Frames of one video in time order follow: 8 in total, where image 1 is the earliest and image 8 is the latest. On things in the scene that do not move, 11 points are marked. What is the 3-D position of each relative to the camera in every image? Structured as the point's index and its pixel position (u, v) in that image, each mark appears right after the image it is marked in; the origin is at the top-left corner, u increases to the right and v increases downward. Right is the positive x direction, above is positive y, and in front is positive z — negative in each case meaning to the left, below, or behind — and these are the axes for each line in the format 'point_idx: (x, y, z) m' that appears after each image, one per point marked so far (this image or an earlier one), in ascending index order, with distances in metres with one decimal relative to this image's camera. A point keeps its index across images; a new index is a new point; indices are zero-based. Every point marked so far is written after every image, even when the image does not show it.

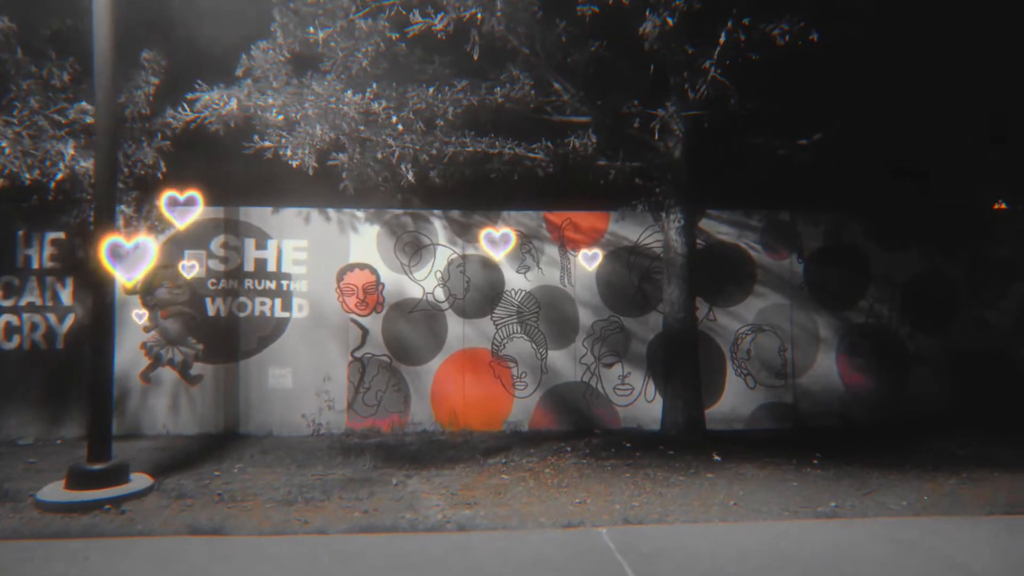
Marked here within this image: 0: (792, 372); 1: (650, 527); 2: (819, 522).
0: (+4.7, -1.4, +10.5) m
1: (+1.0, -1.9, +4.8) m
2: (+2.4, -1.9, +5.0) m
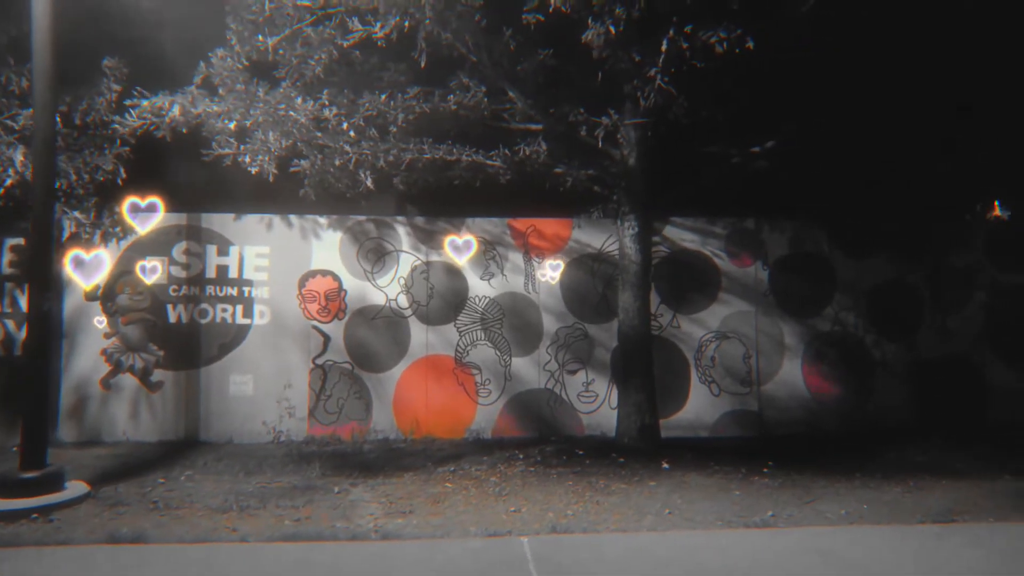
0: (+4.1, -1.6, +10.4) m
1: (+0.4, -1.9, +4.8) m
2: (+1.9, -2.0, +5.0) m
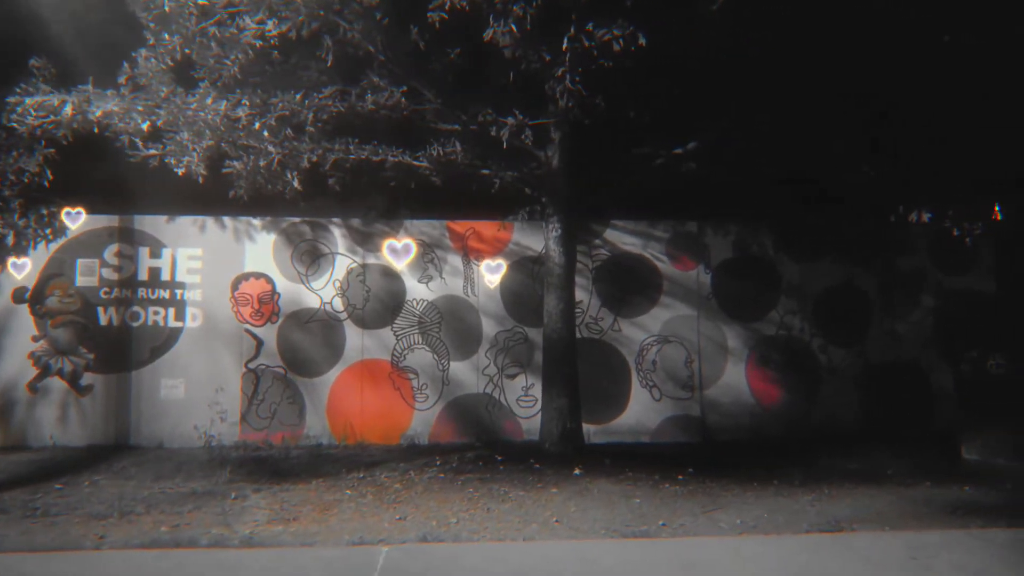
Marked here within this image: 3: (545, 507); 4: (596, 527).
0: (+3.1, -1.6, +10.3) m
1: (-0.6, -2.0, +4.6) m
2: (+0.8, -2.0, +4.9) m
3: (+0.3, -2.1, +5.7) m
4: (+0.7, -2.1, +5.3) m
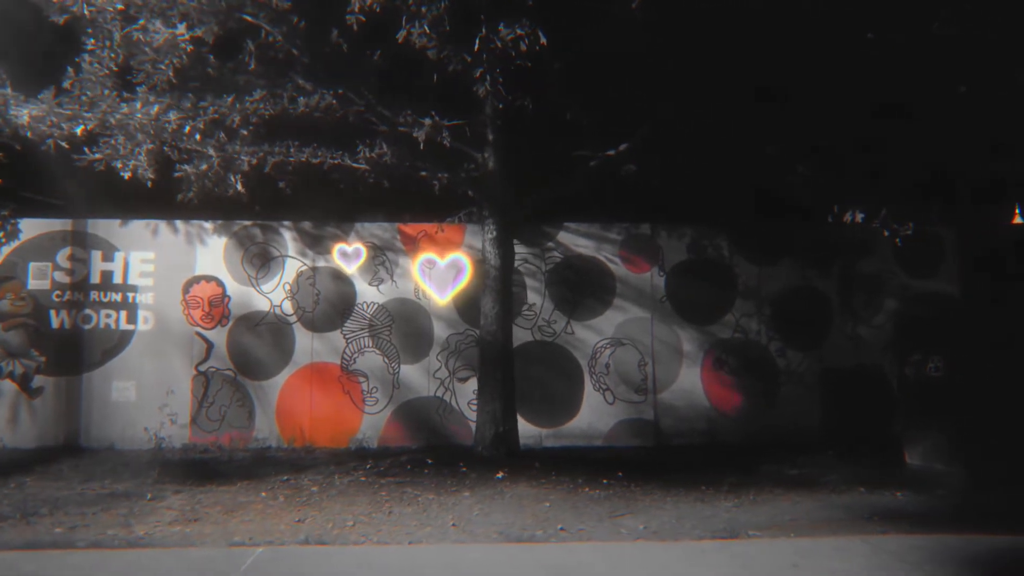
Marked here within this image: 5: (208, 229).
0: (+2.3, -1.7, +10.2) m
1: (-1.5, -2.0, +4.6) m
2: (-0.1, -2.0, +4.8) m
3: (-0.6, -2.1, +5.7) m
4: (-0.2, -2.1, +5.2) m
5: (-4.9, +1.0, +9.8) m
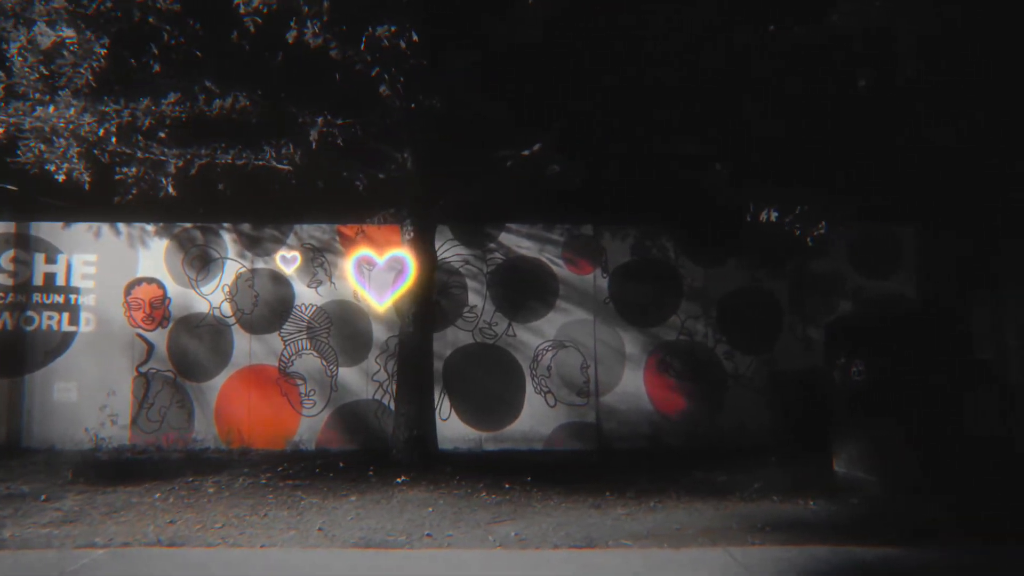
0: (+1.3, -1.7, +10.0) m
1: (-2.7, -2.0, +4.5) m
2: (-1.2, -2.0, +4.7) m
3: (-1.7, -2.1, +5.6) m
4: (-1.3, -2.1, +5.1) m
5: (-5.9, +0.9, +9.9) m
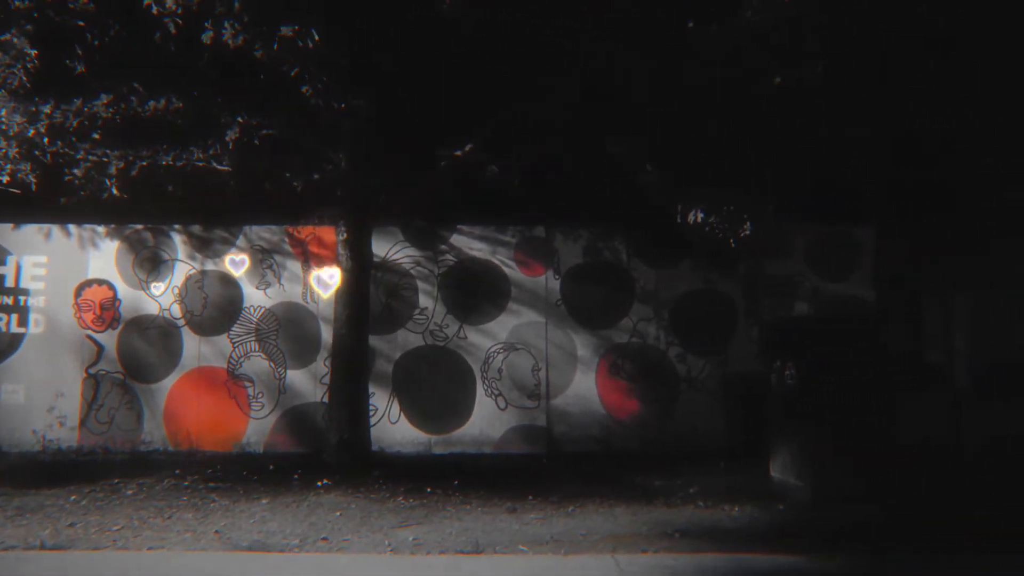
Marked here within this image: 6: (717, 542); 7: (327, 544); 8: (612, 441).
0: (+0.5, -1.7, +9.9) m
1: (-3.5, -2.0, +4.5) m
2: (-2.1, -2.0, +4.7) m
3: (-2.6, -2.1, +5.5) m
4: (-2.2, -2.1, +5.1) m
5: (-6.7, +0.9, +9.9) m
6: (+1.8, -2.2, +5.3) m
7: (-1.5, -2.1, +5.0) m
8: (+1.6, -2.5, +9.9) m
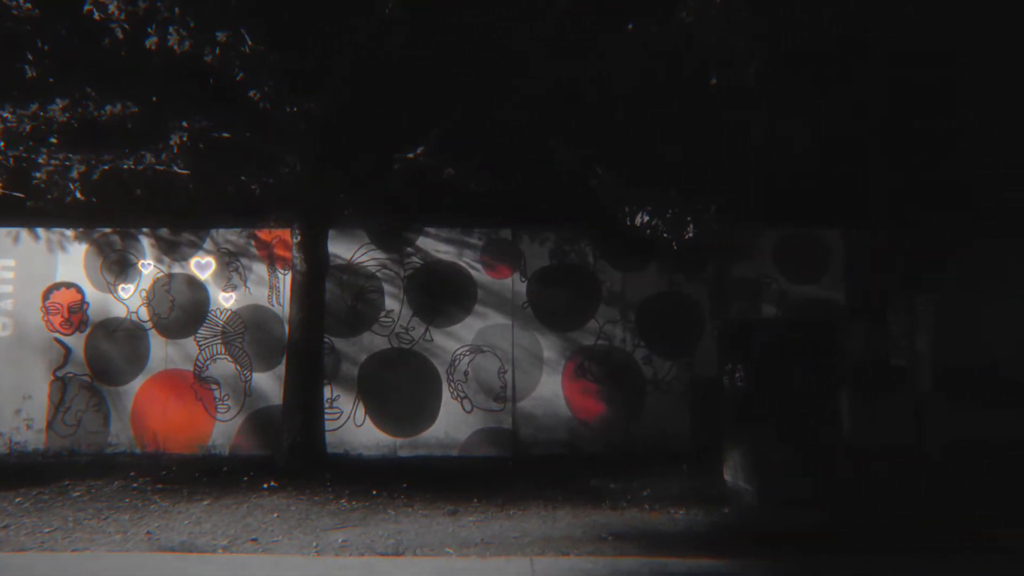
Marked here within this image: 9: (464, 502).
0: (0.0, -1.8, +9.9) m
1: (-4.1, -2.0, +4.5) m
2: (-2.7, -2.0, +4.7) m
3: (-3.1, -2.1, +5.6) m
4: (-2.8, -2.1, +5.1) m
5: (-7.2, +0.8, +10.0) m
6: (+1.2, -2.2, +5.3) m
7: (-2.1, -2.1, +5.0) m
8: (+1.1, -2.5, +9.9) m
9: (-0.5, -2.3, +6.4) m
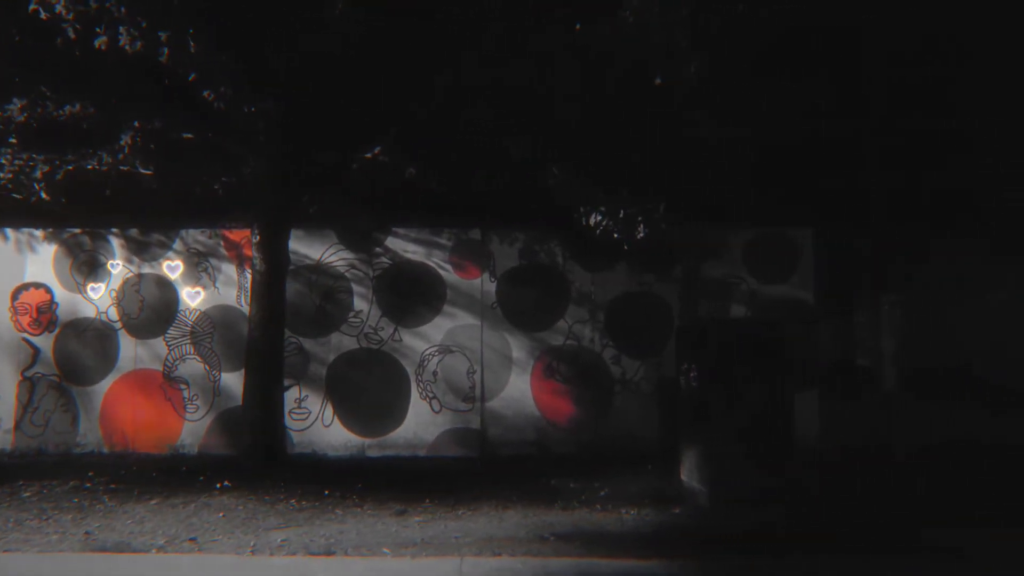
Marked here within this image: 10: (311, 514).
0: (-0.5, -1.8, +9.9) m
1: (-4.6, -2.0, +4.5) m
2: (-3.2, -2.0, +4.7) m
3: (-3.7, -2.1, +5.6) m
4: (-3.3, -2.1, +5.1) m
5: (-7.7, +0.8, +10.0) m
6: (+0.7, -2.2, +5.3) m
7: (-2.6, -2.1, +5.0) m
8: (+0.5, -2.5, +9.9) m
9: (-1.0, -2.3, +6.4) m
10: (-2.0, -2.2, +6.0) m
